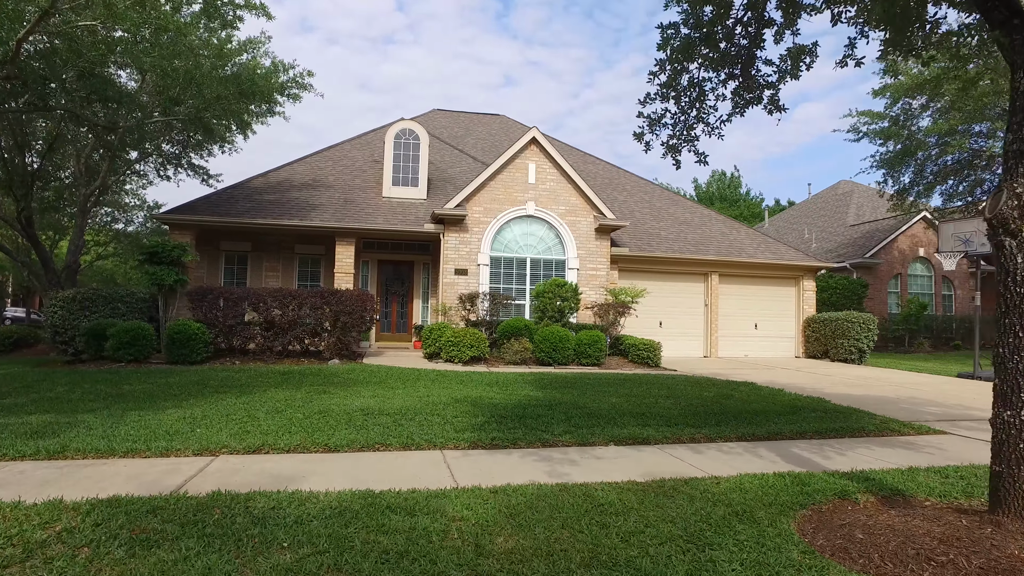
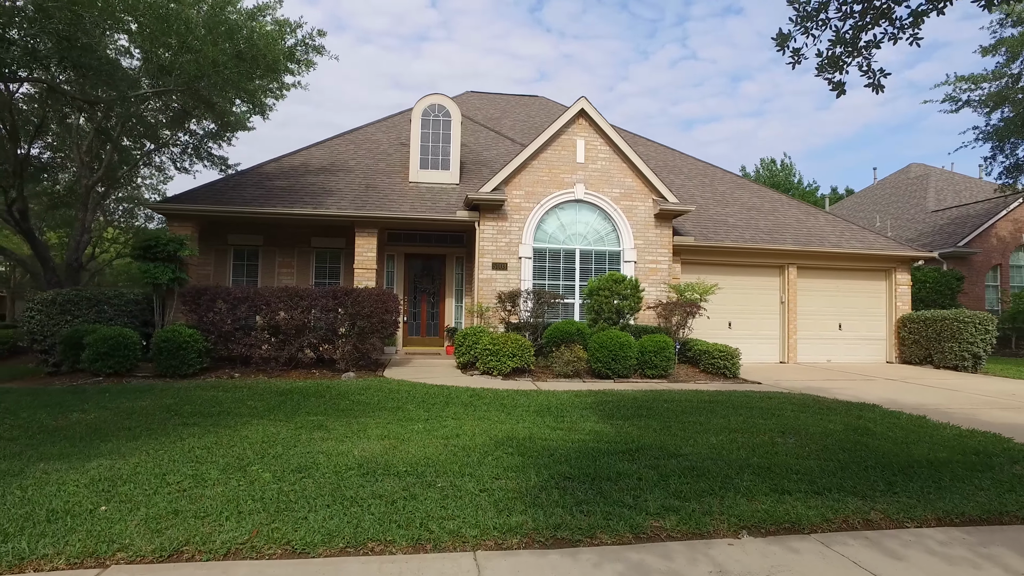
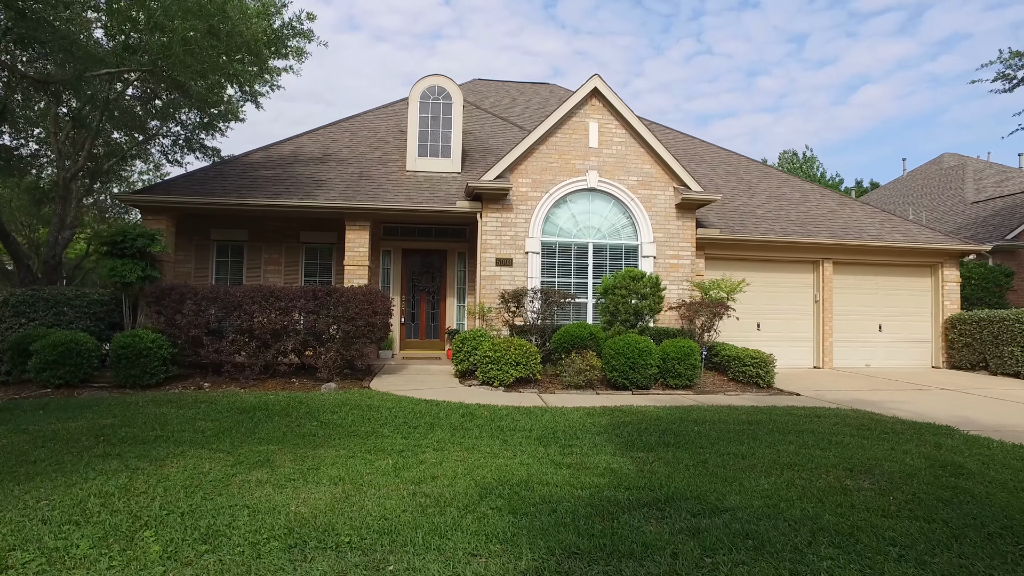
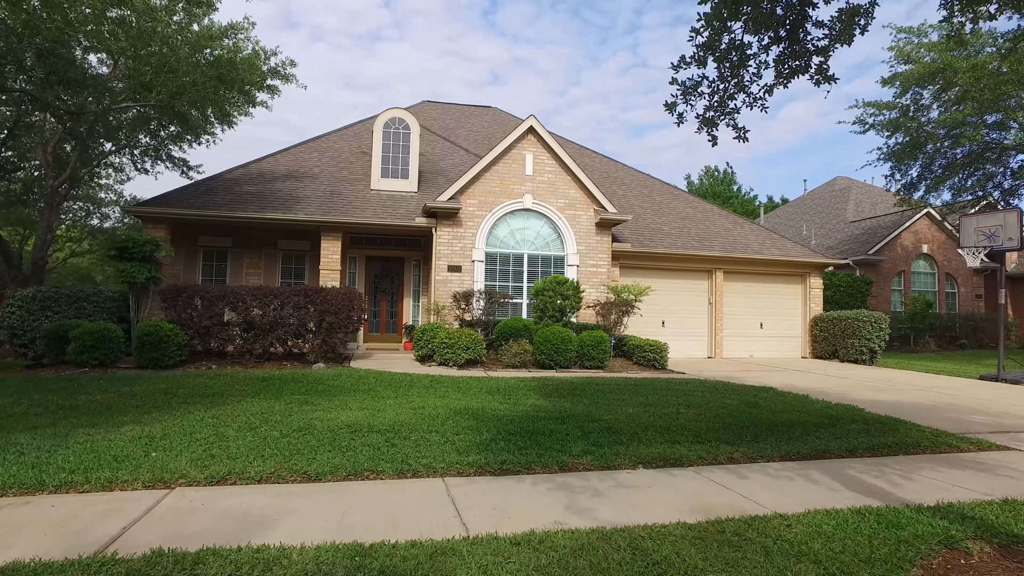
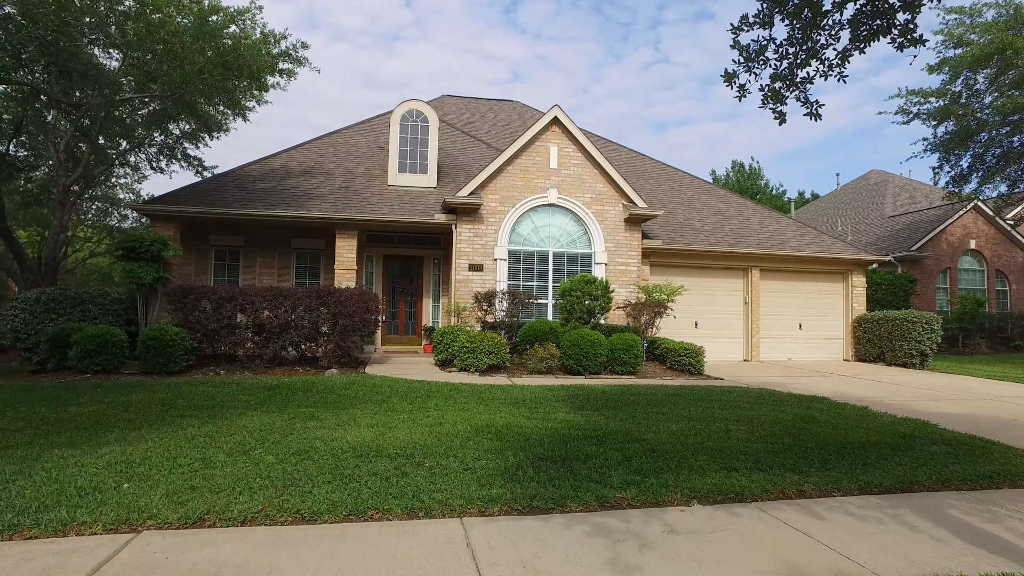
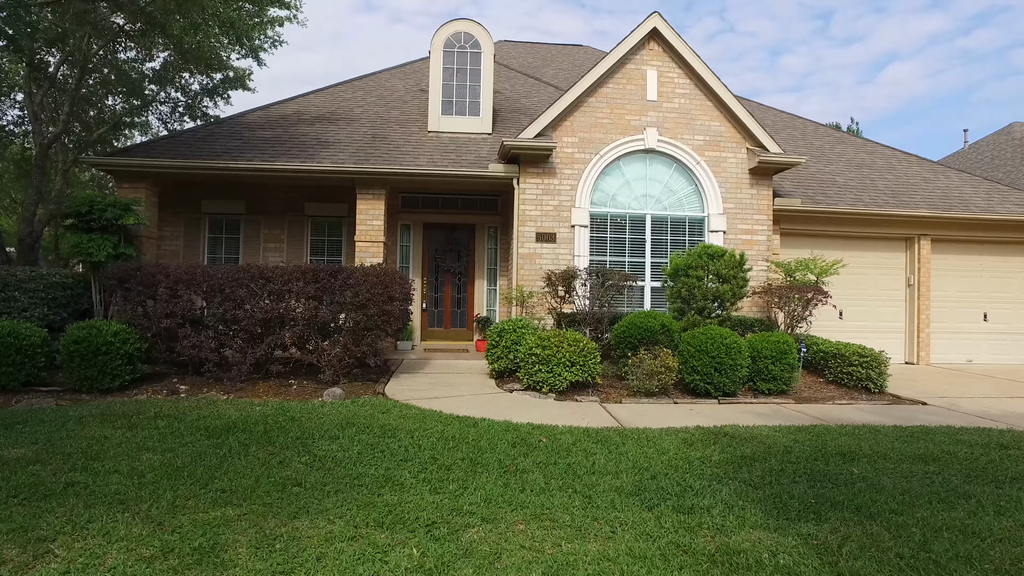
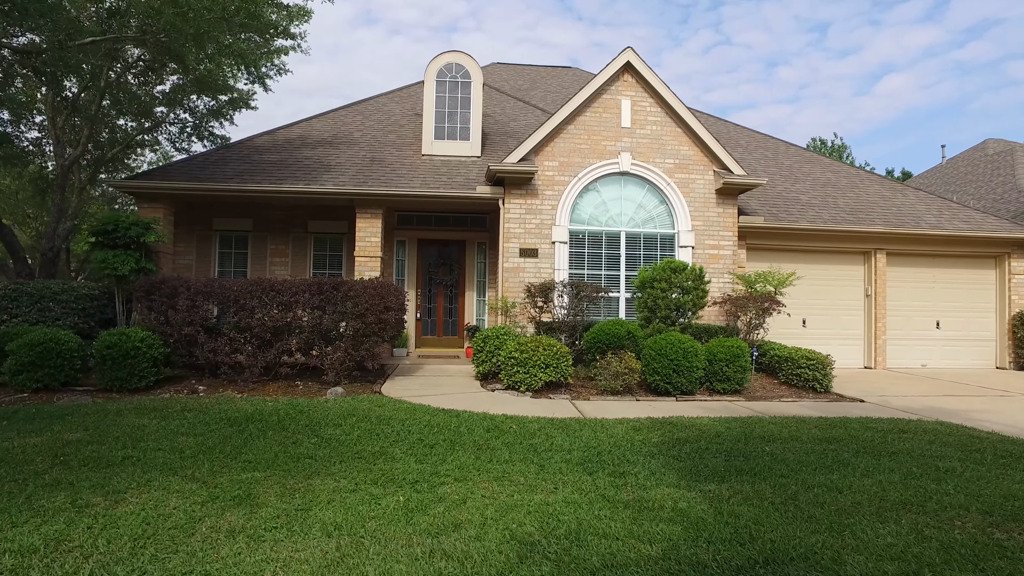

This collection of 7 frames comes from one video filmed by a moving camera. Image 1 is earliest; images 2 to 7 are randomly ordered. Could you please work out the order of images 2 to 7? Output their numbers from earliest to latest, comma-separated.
4, 5, 2, 3, 7, 6
